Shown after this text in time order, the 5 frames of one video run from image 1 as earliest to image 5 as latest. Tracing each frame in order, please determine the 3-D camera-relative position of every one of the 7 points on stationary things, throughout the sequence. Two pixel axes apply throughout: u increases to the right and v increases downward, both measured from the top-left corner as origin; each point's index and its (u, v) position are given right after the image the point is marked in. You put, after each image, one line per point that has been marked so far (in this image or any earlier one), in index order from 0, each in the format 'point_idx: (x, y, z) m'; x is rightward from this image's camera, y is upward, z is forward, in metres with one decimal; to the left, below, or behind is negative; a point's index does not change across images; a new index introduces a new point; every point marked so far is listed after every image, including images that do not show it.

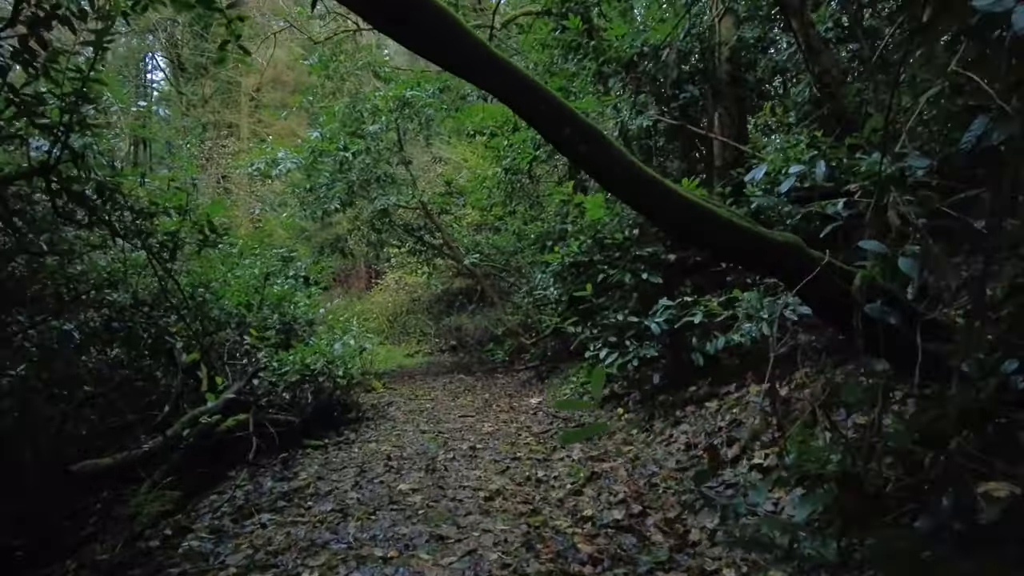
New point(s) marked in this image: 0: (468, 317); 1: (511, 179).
0: (-0.9, -0.6, +14.5) m
1: (0.0, +1.4, +9.0) m
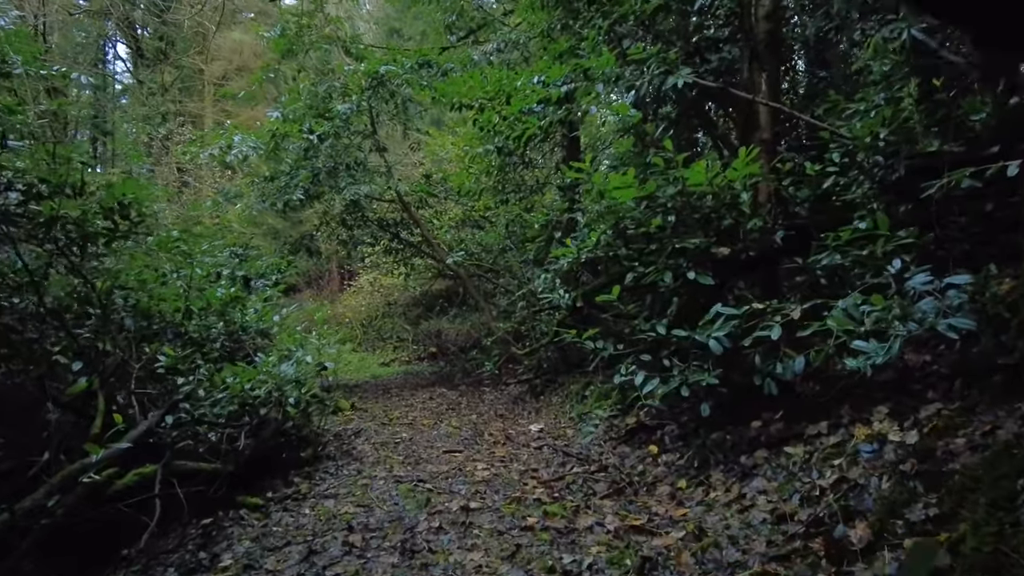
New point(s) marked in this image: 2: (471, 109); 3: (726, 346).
0: (-1.2, -0.7, +13.1) m
1: (-0.1, +1.4, +7.7) m
2: (-0.5, +2.0, +7.6) m
3: (+1.2, -0.3, +3.7) m
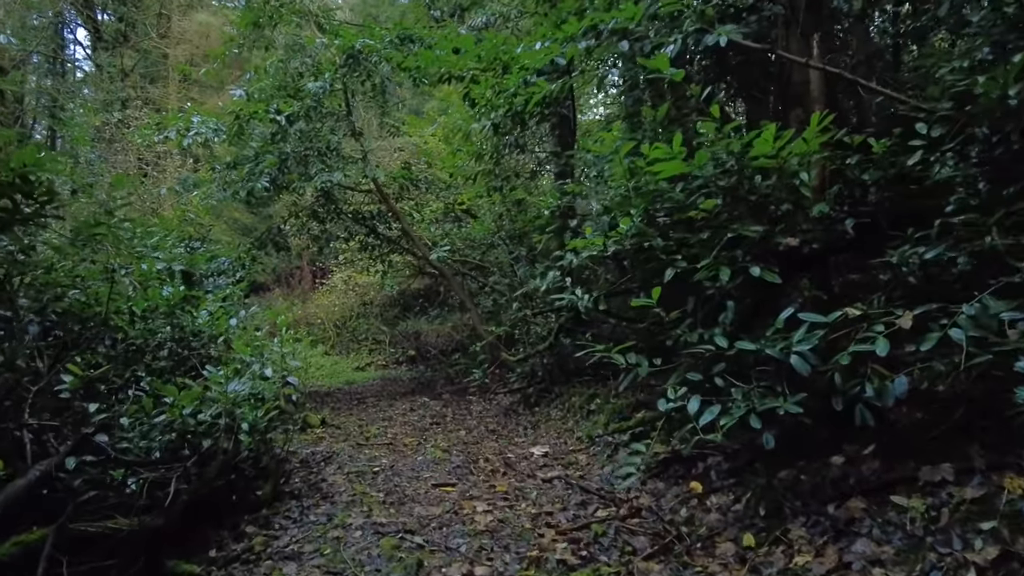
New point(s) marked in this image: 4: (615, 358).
0: (-1.5, -0.6, +12.2) m
1: (-0.2, +1.4, +6.8) m
2: (-0.5, +2.0, +6.7) m
3: (+1.3, -0.3, +2.9) m
4: (+0.5, -0.4, +3.6) m
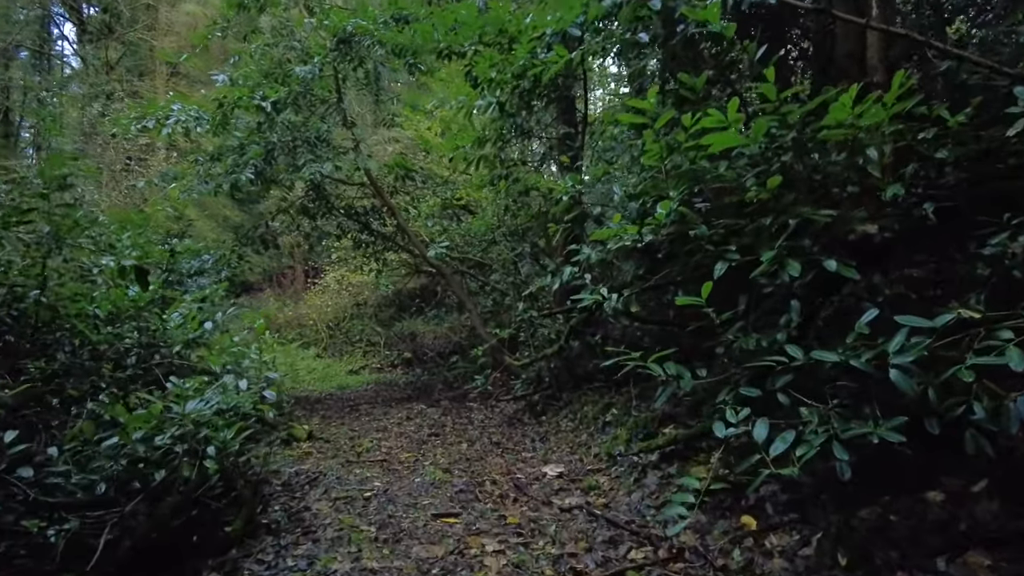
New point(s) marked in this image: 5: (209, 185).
0: (-1.4, -0.6, +11.6) m
1: (-0.1, +1.4, +6.2) m
2: (-0.5, +2.0, +6.1) m
3: (+1.3, -0.3, +2.3) m
4: (+0.6, -0.4, +3.0) m
5: (-3.9, +1.3, +8.8) m
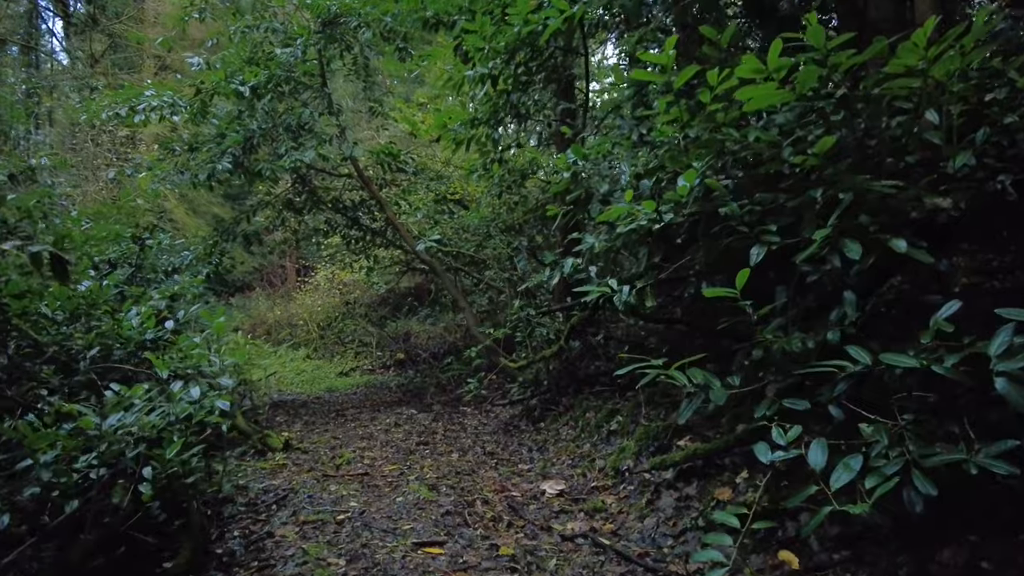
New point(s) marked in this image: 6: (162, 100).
0: (-1.5, -0.6, +11.1) m
1: (-0.1, +1.5, +5.6) m
2: (-0.5, +2.1, +5.6) m
3: (+1.3, -0.3, +1.8) m
4: (+0.6, -0.3, +2.5) m
5: (-4.0, +1.4, +8.3) m
6: (-4.1, +2.2, +8.0) m
